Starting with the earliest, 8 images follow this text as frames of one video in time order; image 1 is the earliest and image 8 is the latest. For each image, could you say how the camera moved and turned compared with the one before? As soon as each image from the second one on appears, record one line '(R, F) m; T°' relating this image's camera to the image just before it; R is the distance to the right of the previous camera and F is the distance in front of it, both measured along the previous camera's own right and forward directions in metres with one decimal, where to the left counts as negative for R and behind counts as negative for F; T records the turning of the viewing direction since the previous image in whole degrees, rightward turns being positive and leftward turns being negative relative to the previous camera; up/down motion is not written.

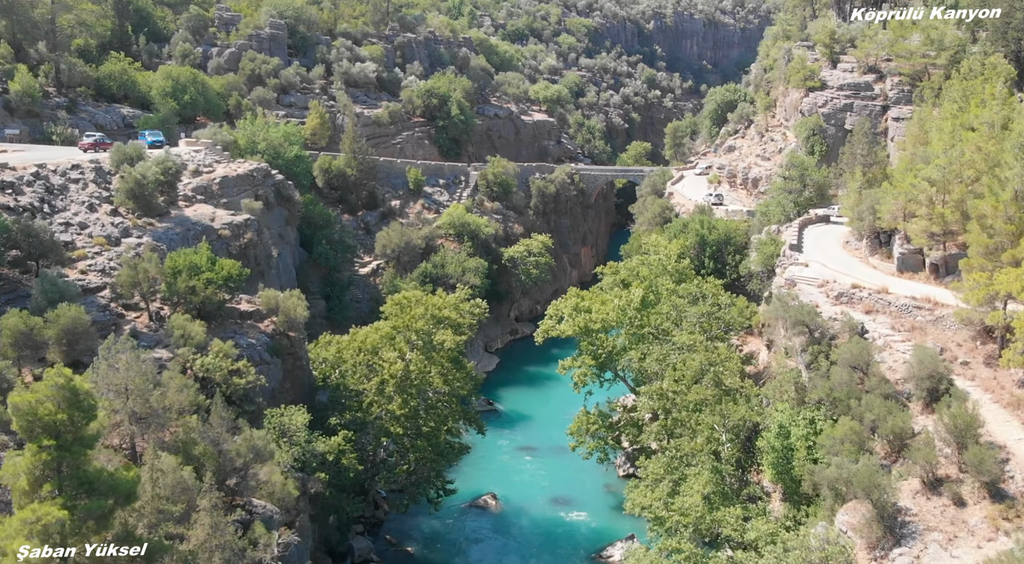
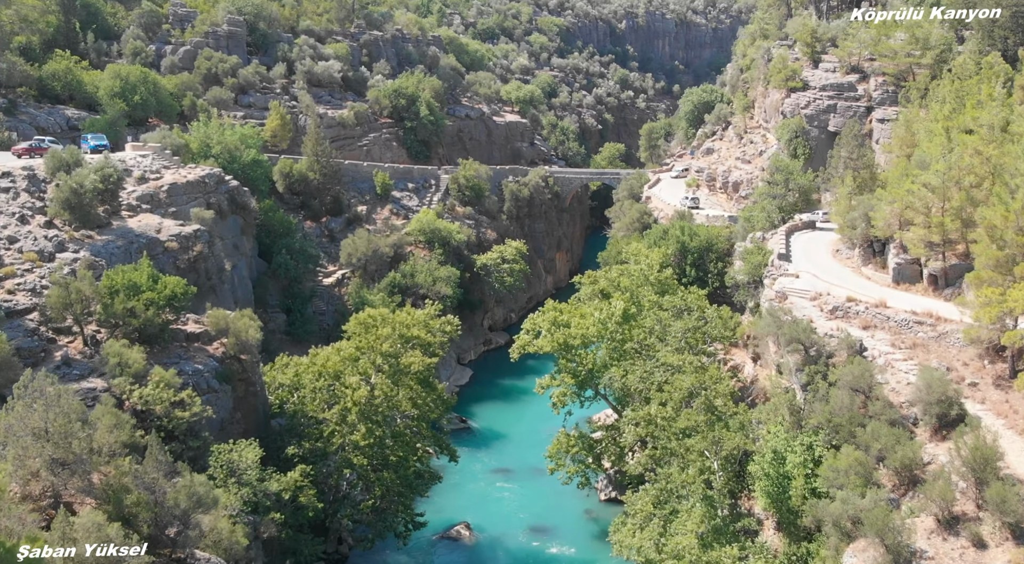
(0.0, +2.6) m; +2°
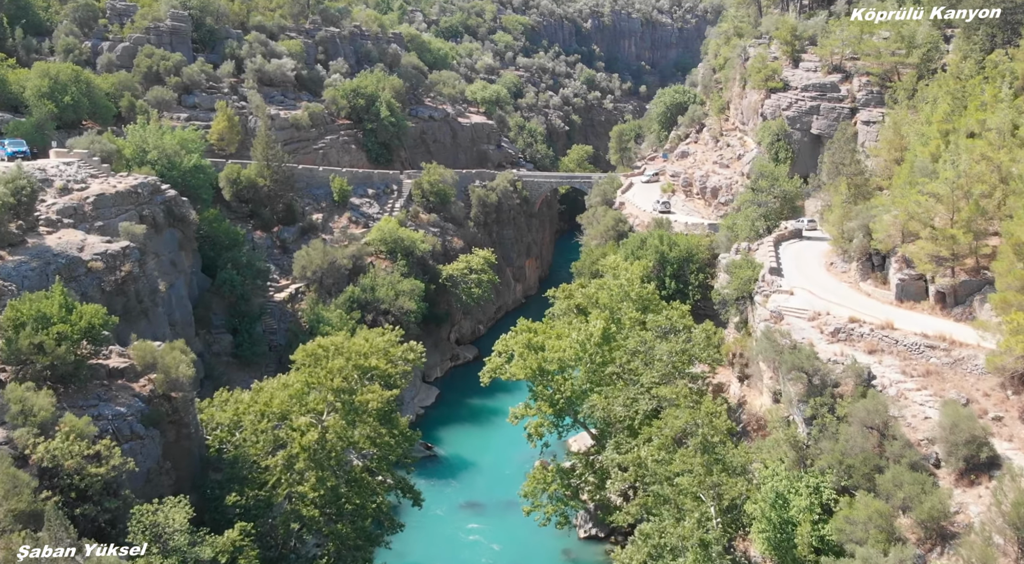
(-0.1, +3.4) m; +2°
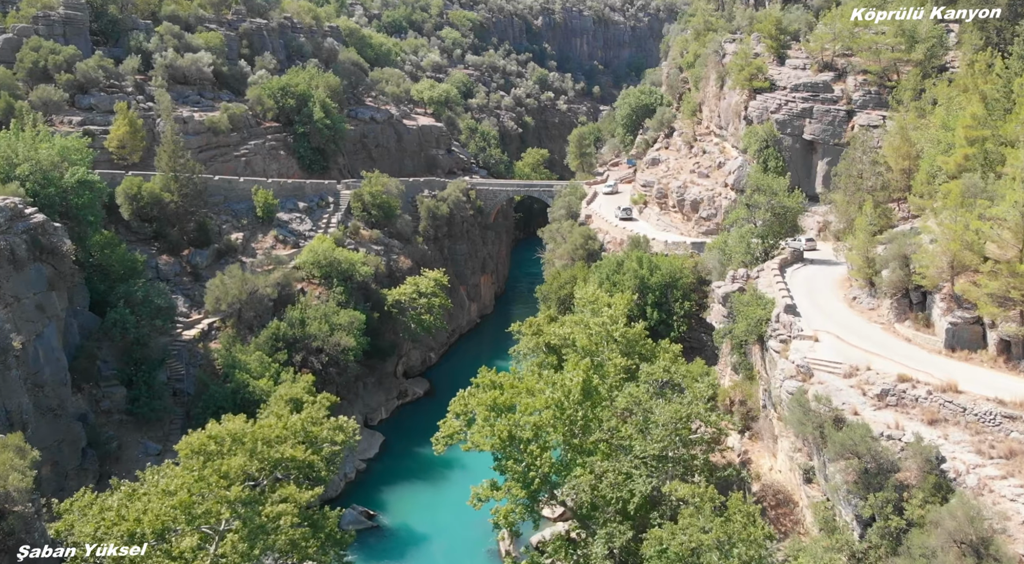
(-0.3, +6.7) m; +4°
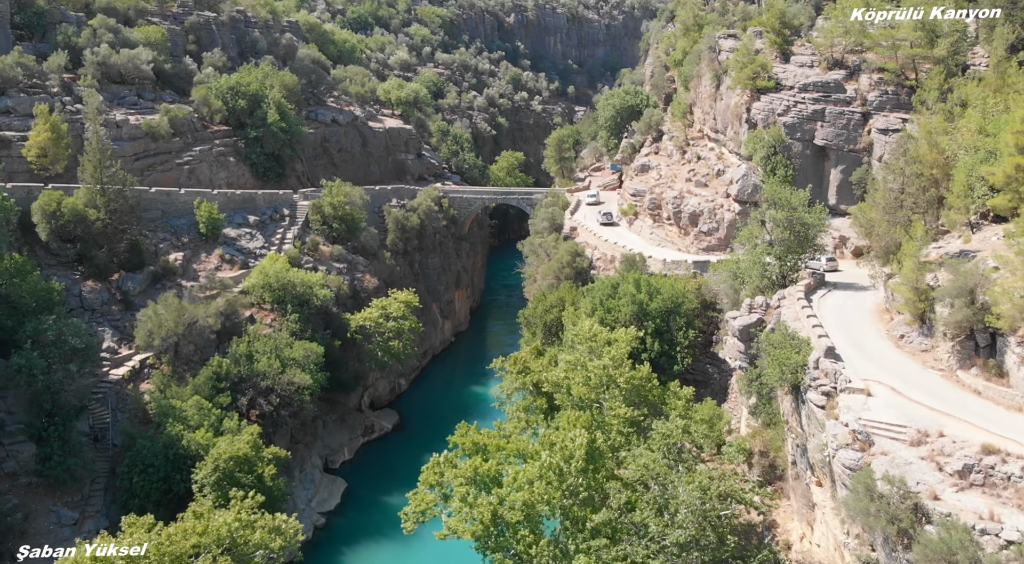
(-0.4, +5.0) m; +2°
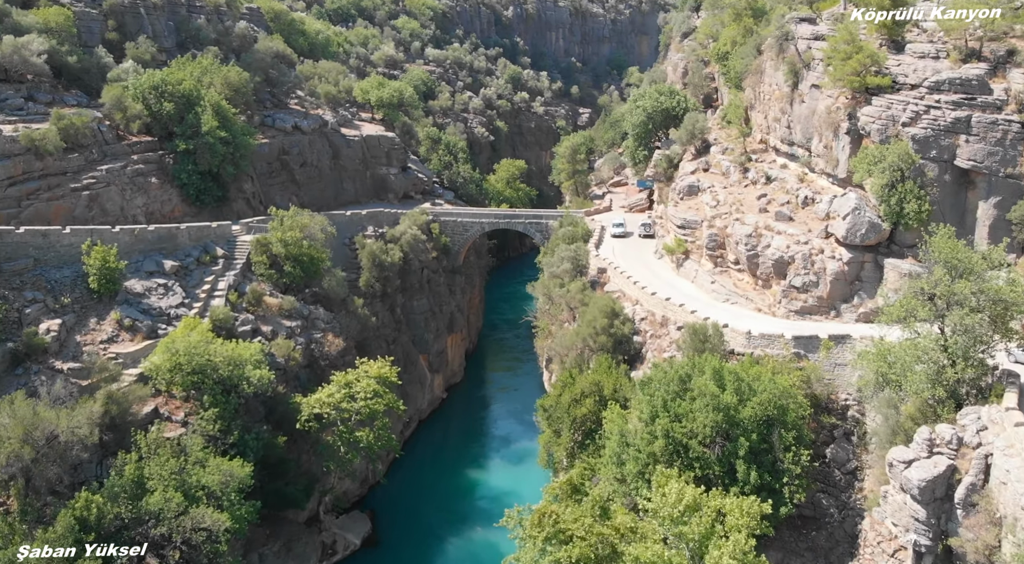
(-0.7, +11.5) m; 0°
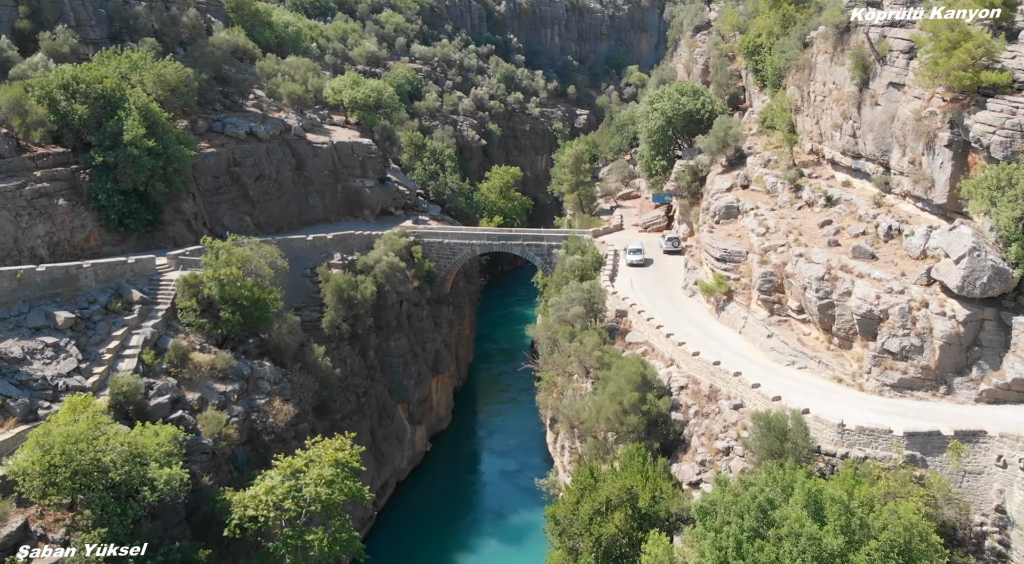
(-0.2, +7.3) m; +1°
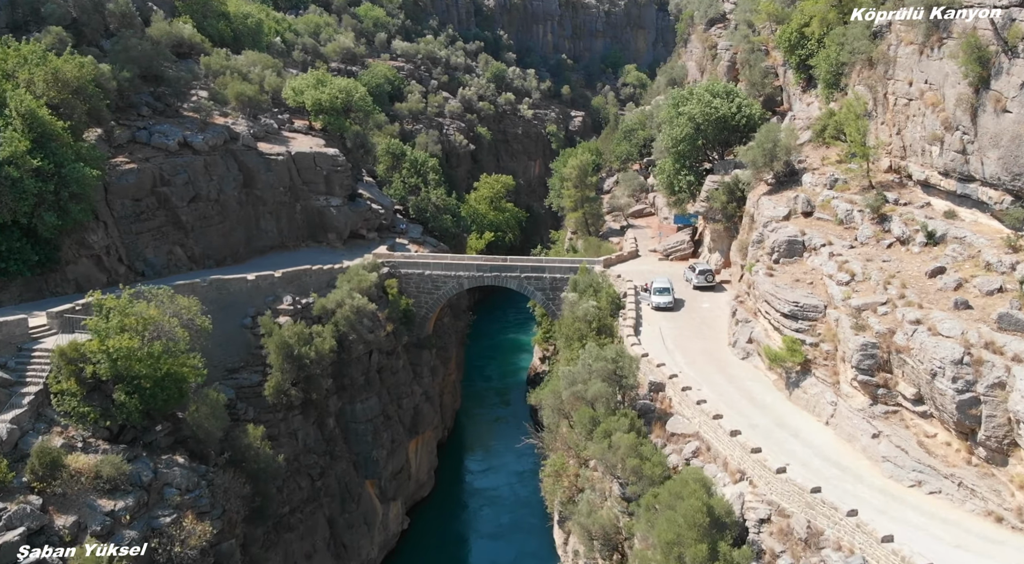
(-0.3, +7.3) m; +1°
